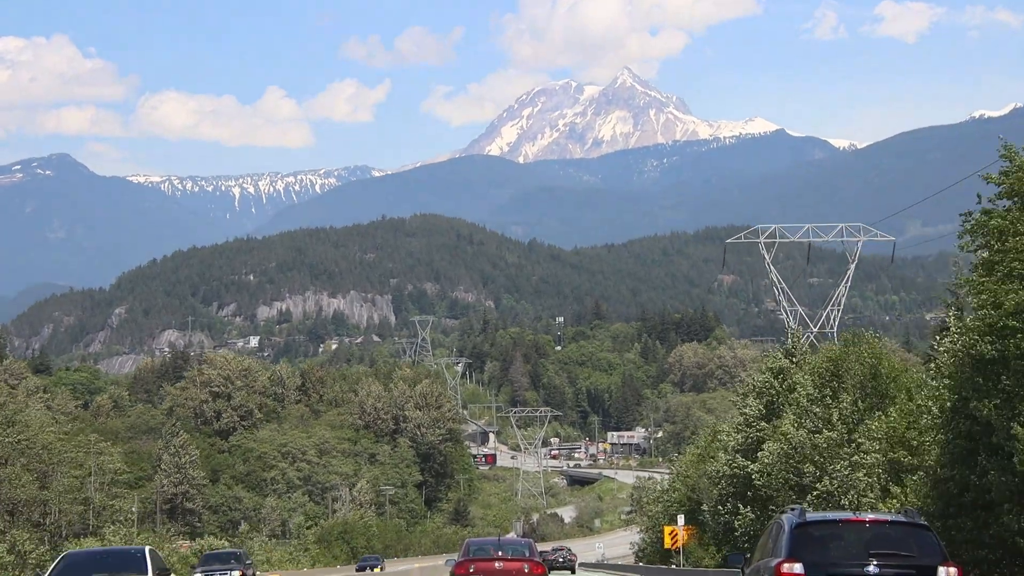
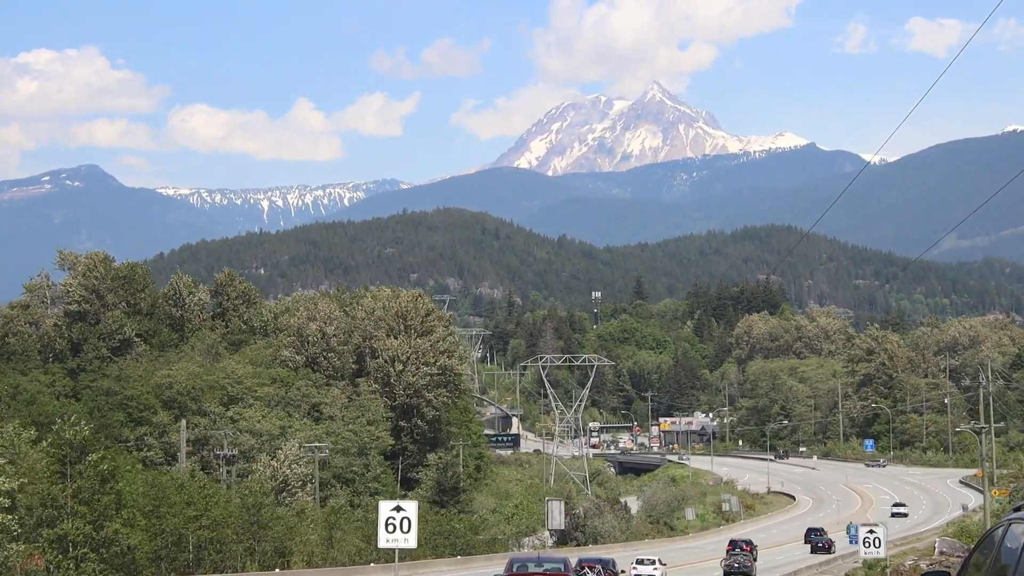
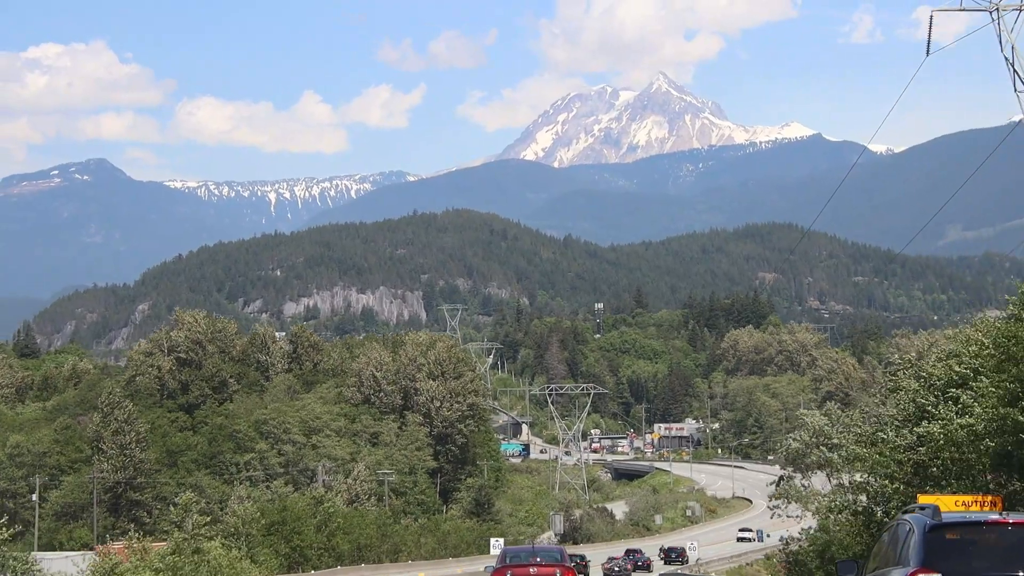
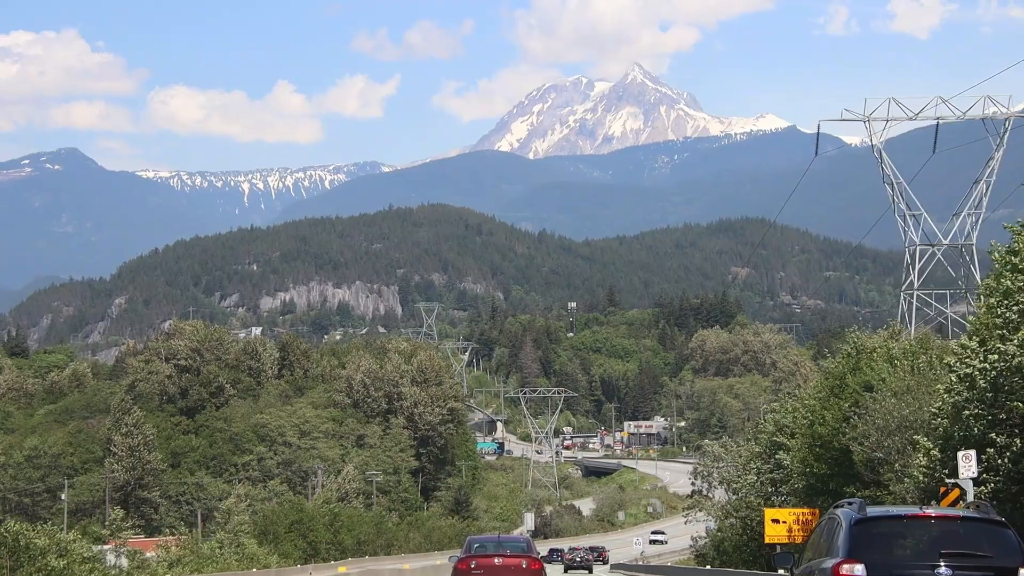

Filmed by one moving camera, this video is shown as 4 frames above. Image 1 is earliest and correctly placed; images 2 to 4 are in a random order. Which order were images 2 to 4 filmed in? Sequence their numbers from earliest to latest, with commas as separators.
4, 3, 2
